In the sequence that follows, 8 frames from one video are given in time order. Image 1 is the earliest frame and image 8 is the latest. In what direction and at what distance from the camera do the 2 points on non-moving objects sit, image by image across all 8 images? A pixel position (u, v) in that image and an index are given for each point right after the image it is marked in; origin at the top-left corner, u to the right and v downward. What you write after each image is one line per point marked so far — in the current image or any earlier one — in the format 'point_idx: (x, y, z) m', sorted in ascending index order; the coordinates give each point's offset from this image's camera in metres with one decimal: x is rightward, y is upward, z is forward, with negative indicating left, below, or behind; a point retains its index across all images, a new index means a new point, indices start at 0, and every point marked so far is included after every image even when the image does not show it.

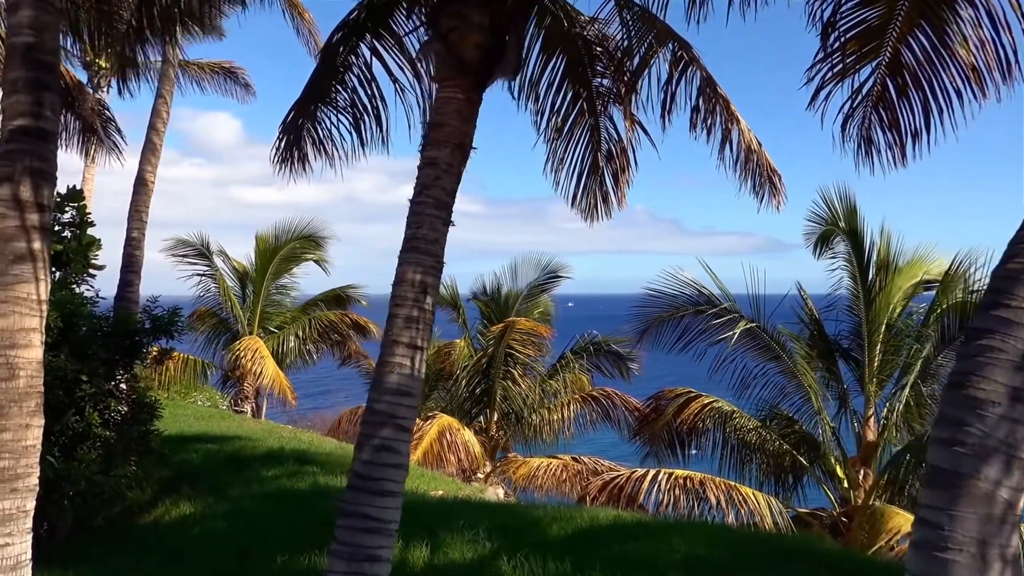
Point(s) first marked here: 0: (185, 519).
0: (-2.9, -2.0, +7.2) m
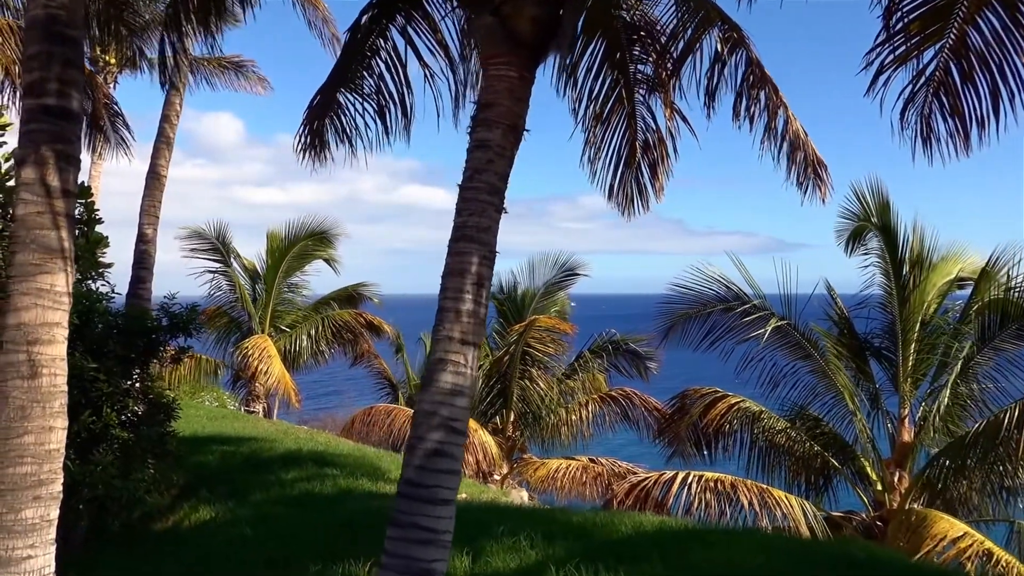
0: (-2.6, -2.0, +6.9) m
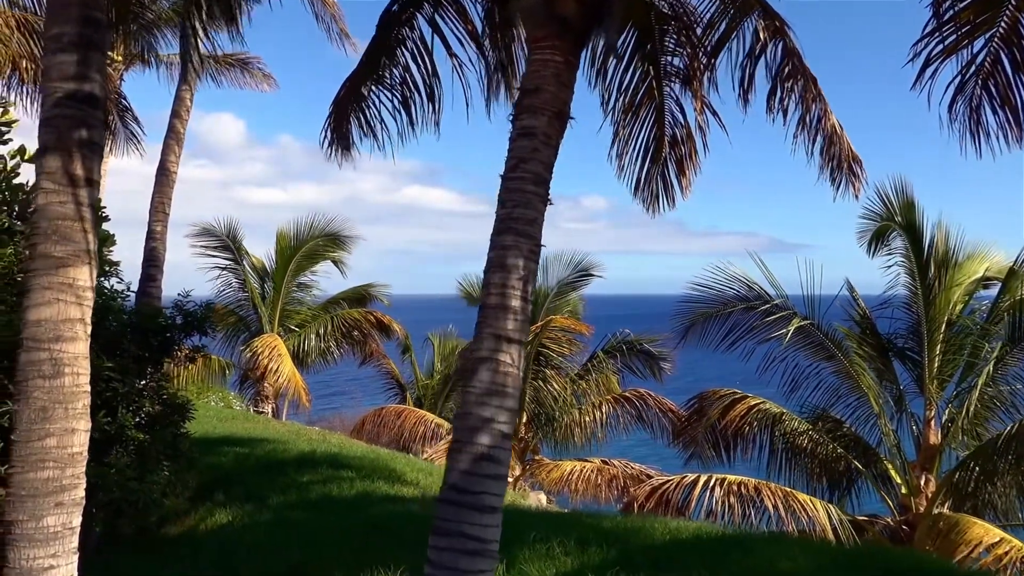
0: (-2.4, -2.0, +6.7) m
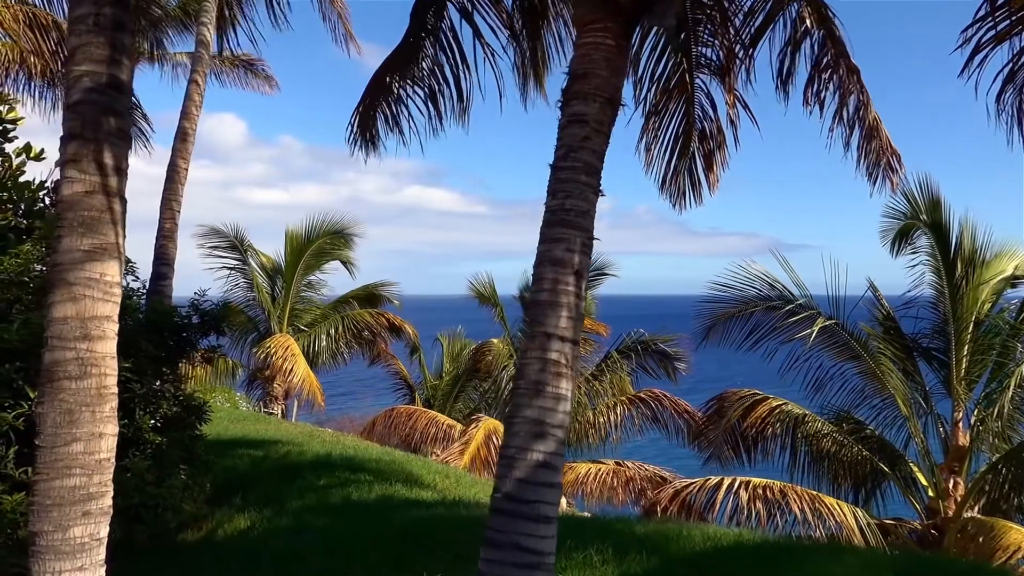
0: (-2.2, -2.0, +6.5) m
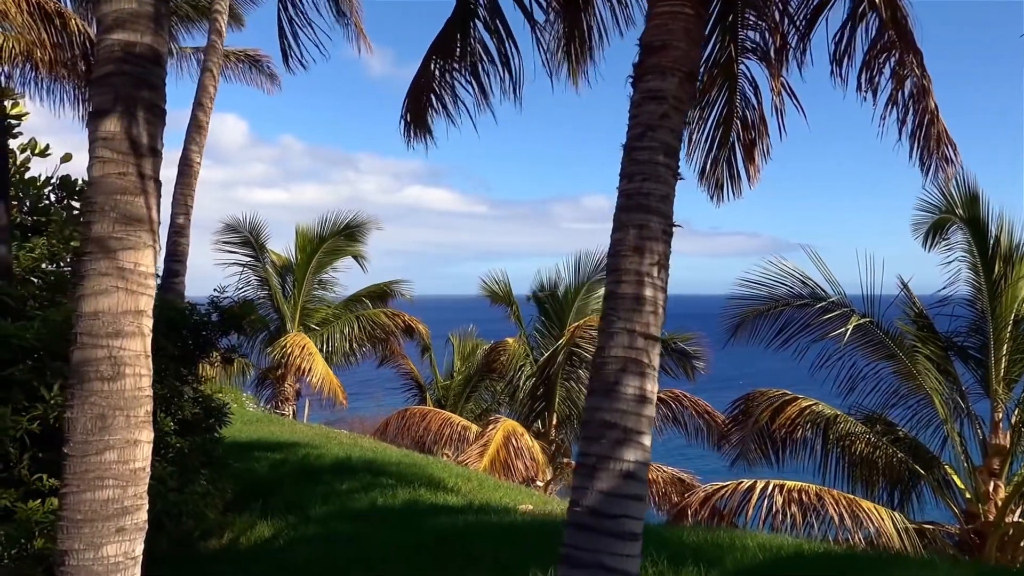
0: (-1.9, -1.9, +6.2) m
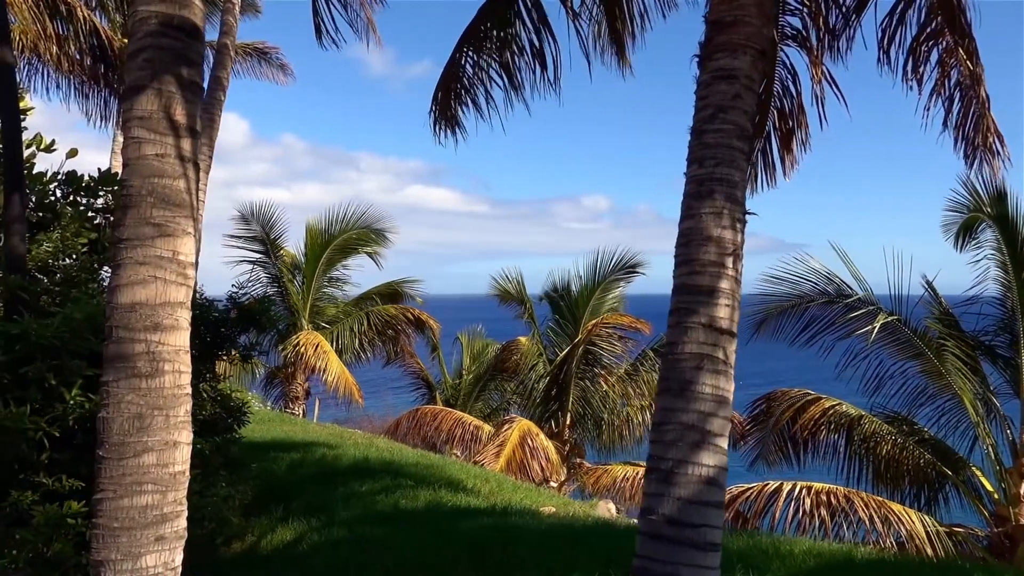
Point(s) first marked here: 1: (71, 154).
0: (-1.7, -1.9, +6.0) m
1: (-4.1, +1.2, +7.6) m
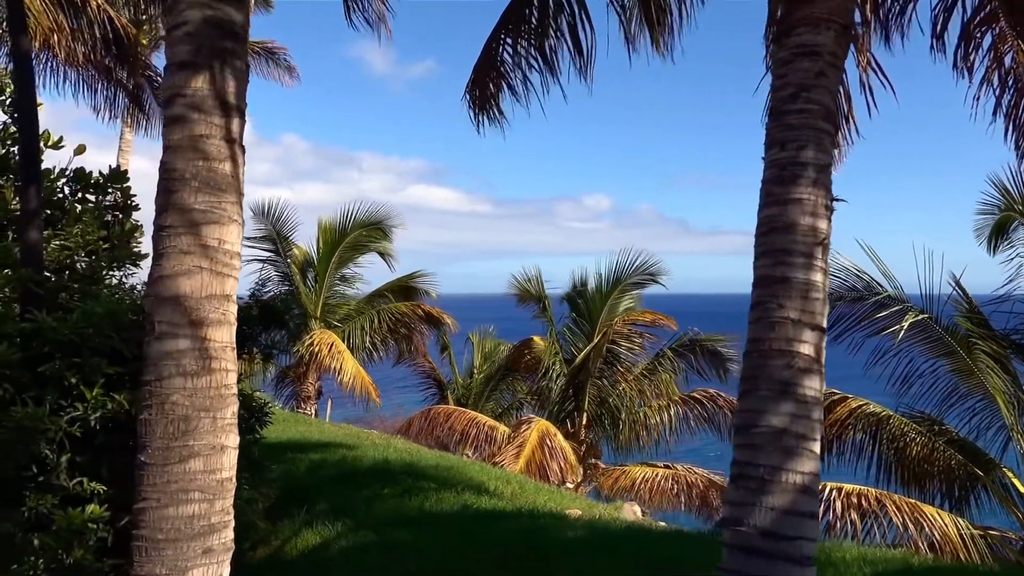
0: (-1.4, -1.9, +5.8) m
1: (-3.9, +1.3, +7.4) m
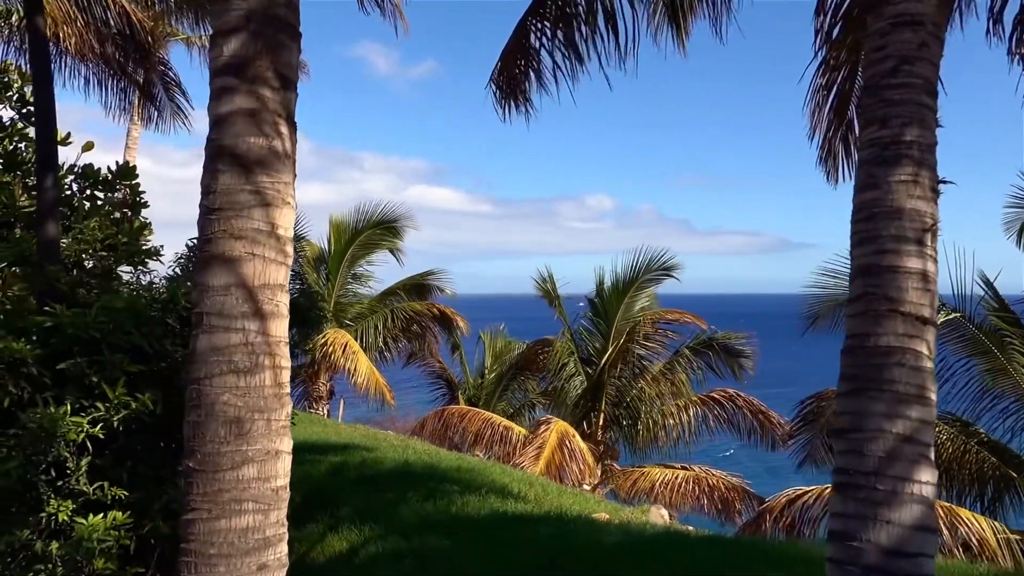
0: (-1.2, -1.8, +5.6) m
1: (-3.6, +1.3, +7.2) m
